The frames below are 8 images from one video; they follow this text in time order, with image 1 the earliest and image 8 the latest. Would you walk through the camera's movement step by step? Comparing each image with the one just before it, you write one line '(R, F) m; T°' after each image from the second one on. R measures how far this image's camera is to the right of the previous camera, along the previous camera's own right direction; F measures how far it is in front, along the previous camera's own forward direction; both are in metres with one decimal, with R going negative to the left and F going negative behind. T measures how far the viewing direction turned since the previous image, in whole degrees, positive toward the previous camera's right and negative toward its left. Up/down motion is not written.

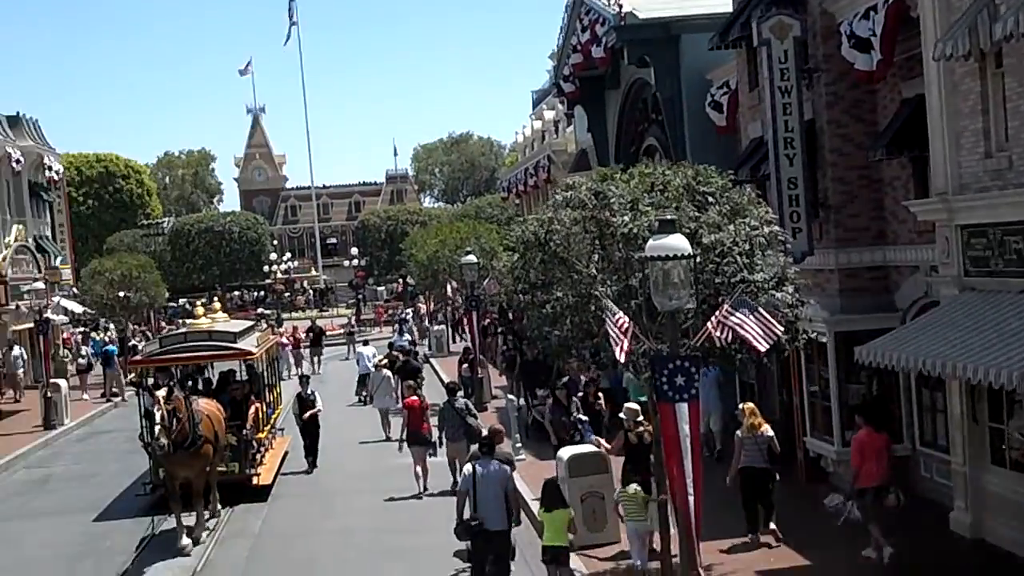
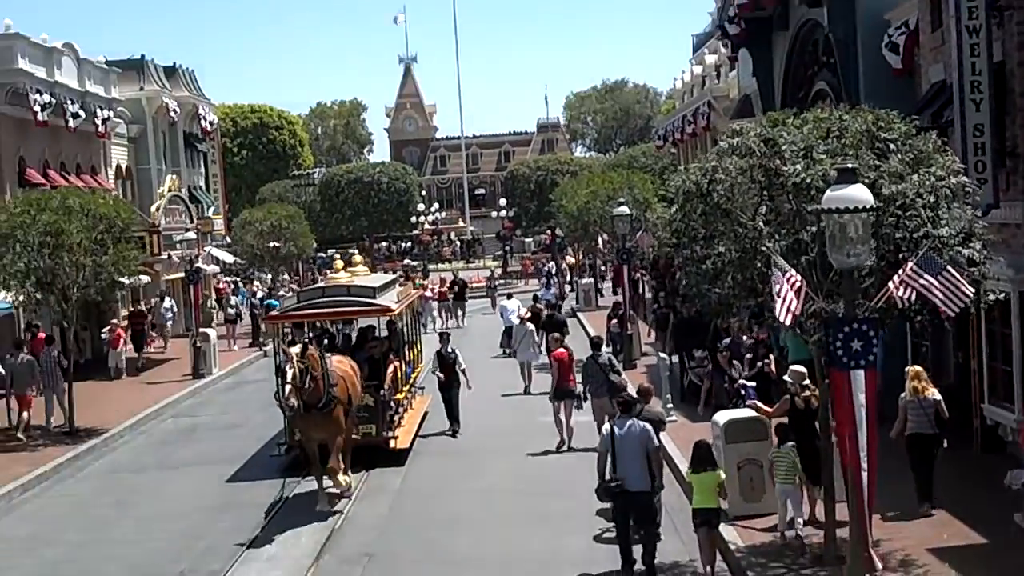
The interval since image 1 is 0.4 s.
(-0.1, +0.9) m; -6°
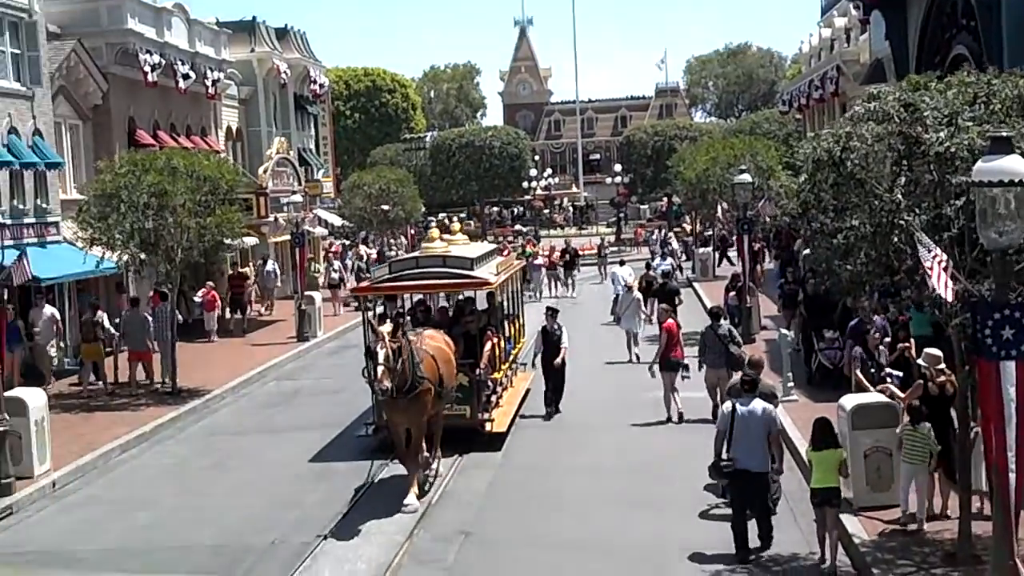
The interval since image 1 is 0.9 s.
(0.0, +0.8) m; -5°
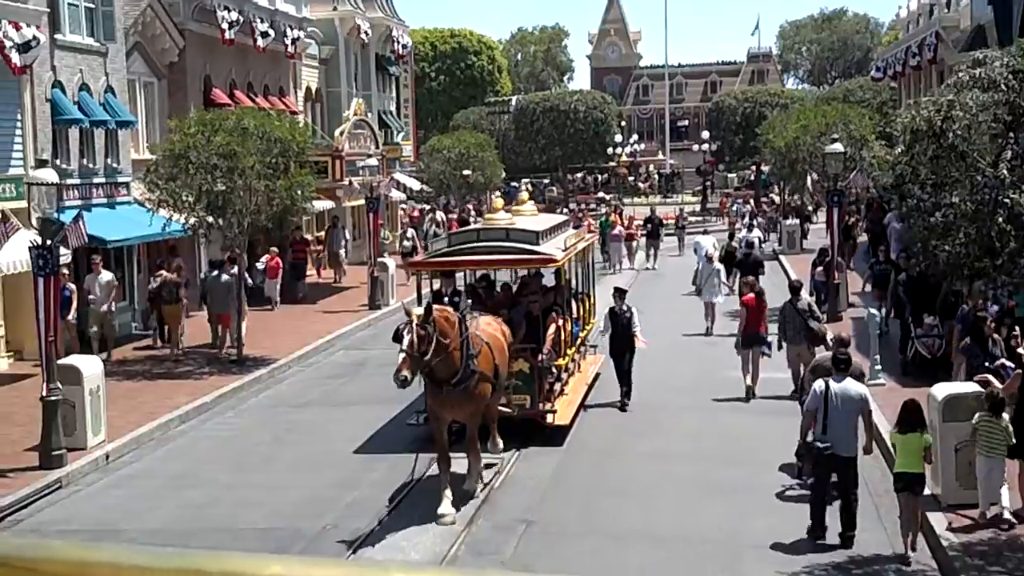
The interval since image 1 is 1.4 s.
(+0.1, +0.8) m; -3°
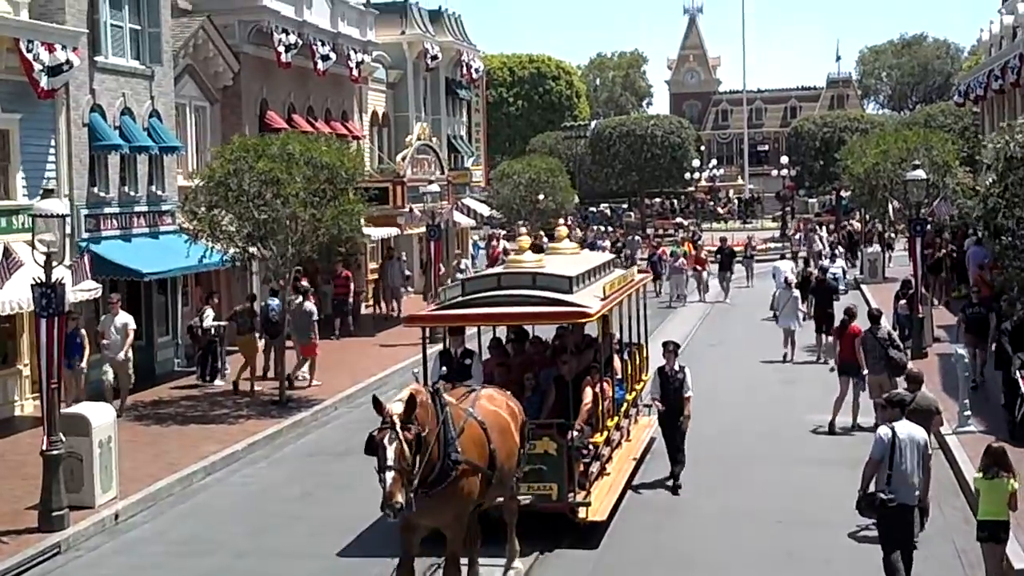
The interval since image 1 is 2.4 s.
(+0.3, +1.6) m; -3°
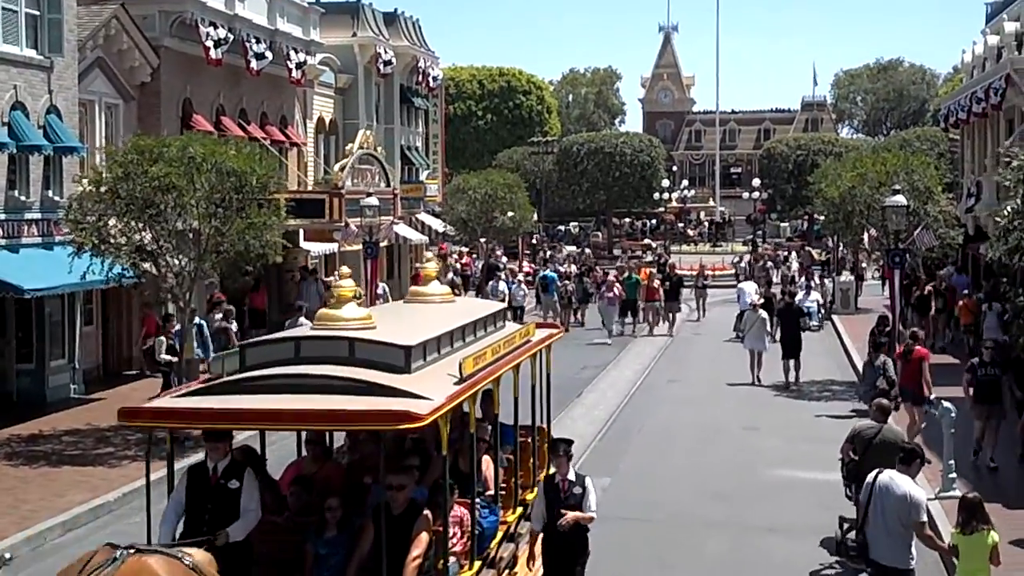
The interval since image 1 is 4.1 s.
(+0.6, +2.5) m; +1°
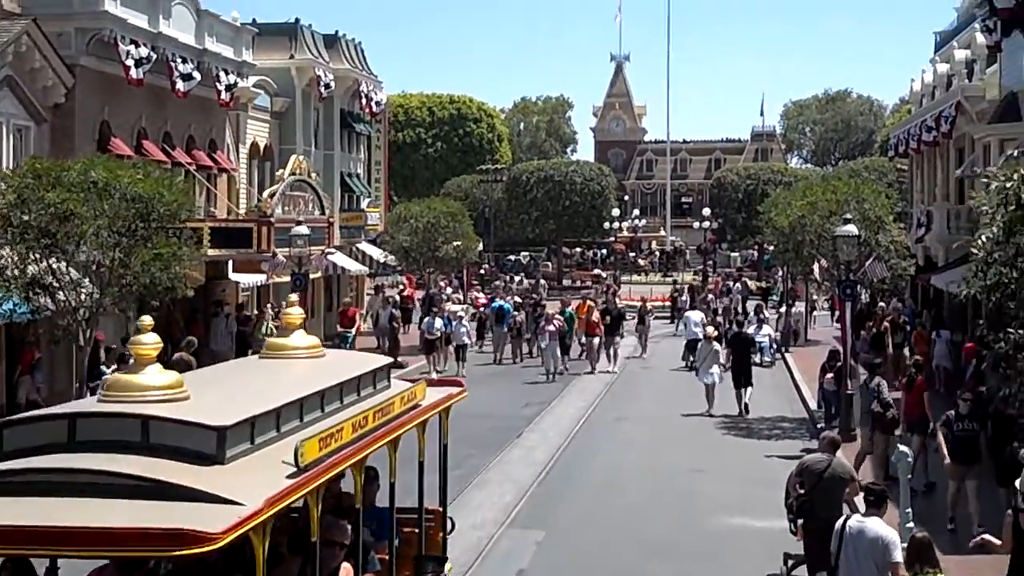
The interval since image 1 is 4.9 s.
(+0.3, +1.3) m; +2°
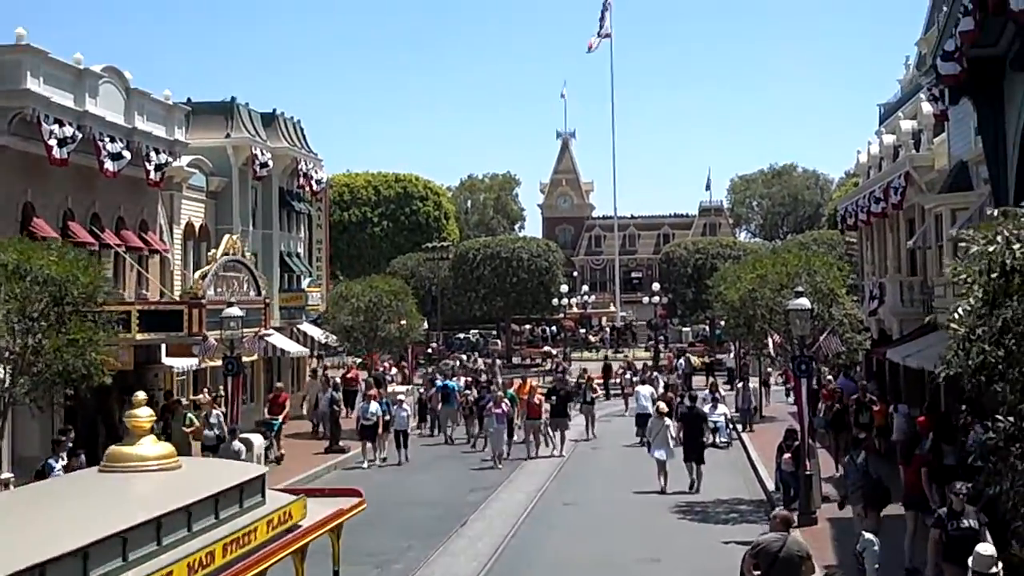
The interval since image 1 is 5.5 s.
(+0.2, +1.0) m; +2°
